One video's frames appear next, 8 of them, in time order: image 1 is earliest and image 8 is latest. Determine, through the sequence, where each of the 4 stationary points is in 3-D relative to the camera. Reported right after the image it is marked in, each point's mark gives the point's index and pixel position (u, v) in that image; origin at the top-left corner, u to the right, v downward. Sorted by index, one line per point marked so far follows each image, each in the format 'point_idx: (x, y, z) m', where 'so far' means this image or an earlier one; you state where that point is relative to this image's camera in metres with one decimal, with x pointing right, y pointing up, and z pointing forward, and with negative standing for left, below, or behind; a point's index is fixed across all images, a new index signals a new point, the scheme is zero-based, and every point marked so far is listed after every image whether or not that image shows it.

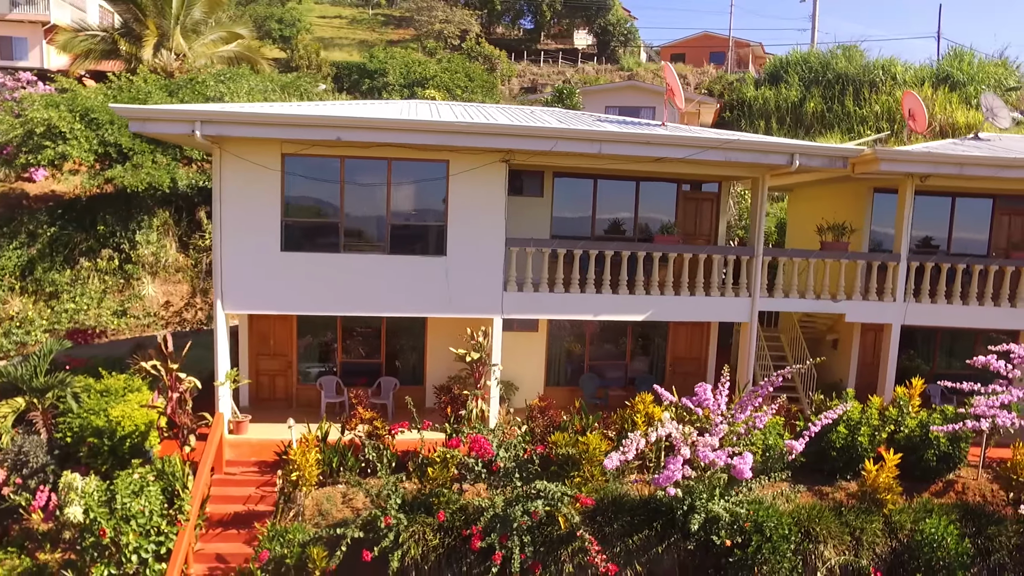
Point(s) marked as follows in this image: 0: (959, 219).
0: (+7.4, +1.2, +12.7) m
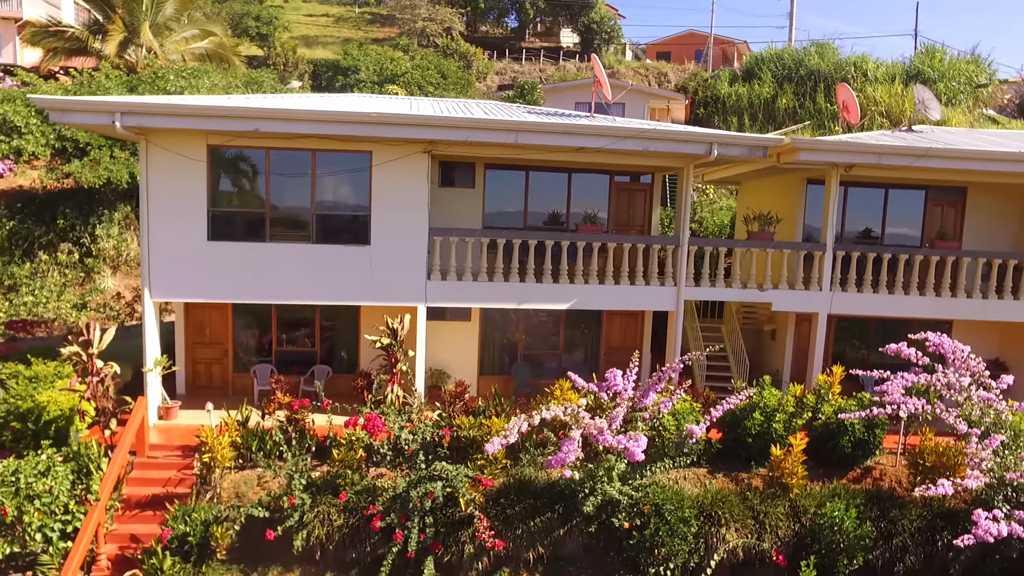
0: (+6.4, +1.3, +12.8) m
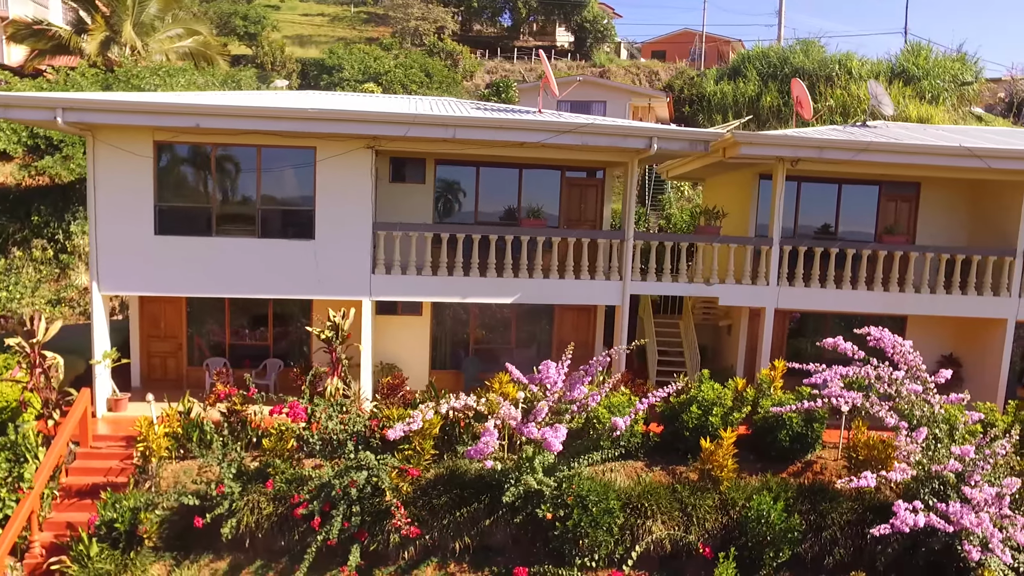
0: (+5.6, +1.4, +12.8) m
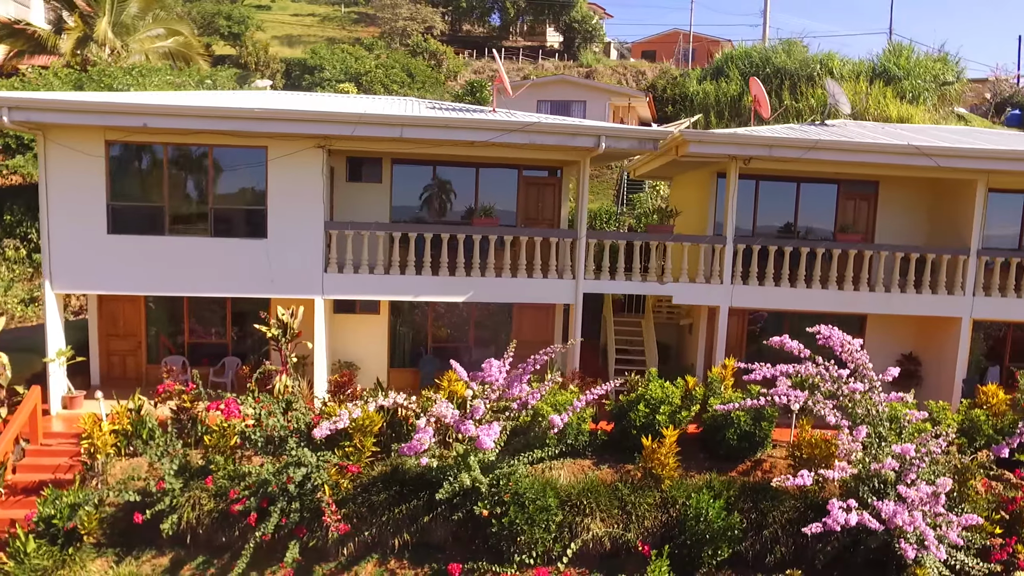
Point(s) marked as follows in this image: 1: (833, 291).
0: (+4.9, +1.4, +12.8) m
1: (+4.9, 0.0, +11.8) m
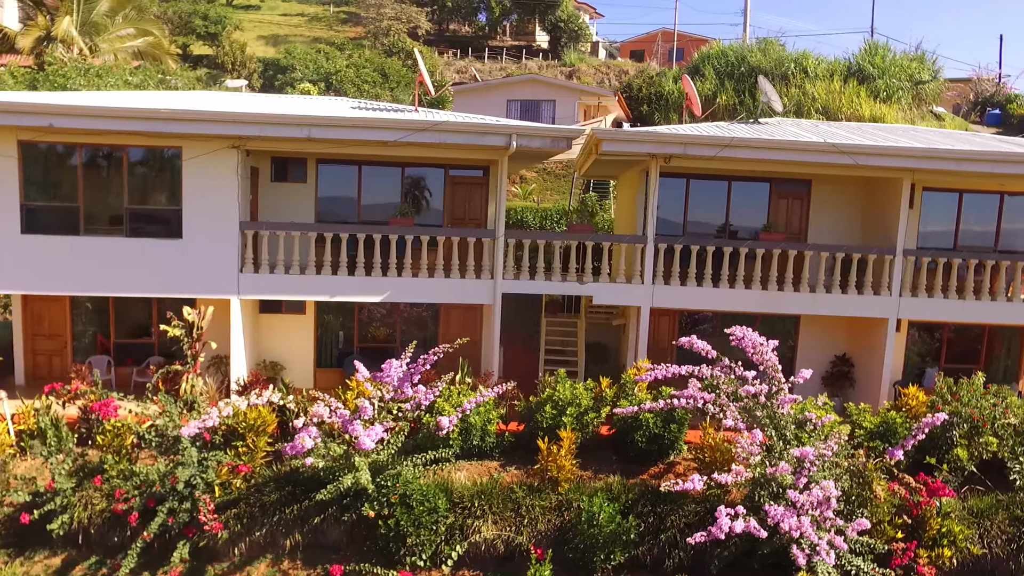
0: (+3.7, +1.4, +12.7) m
1: (+3.7, -0.1, +11.7) m
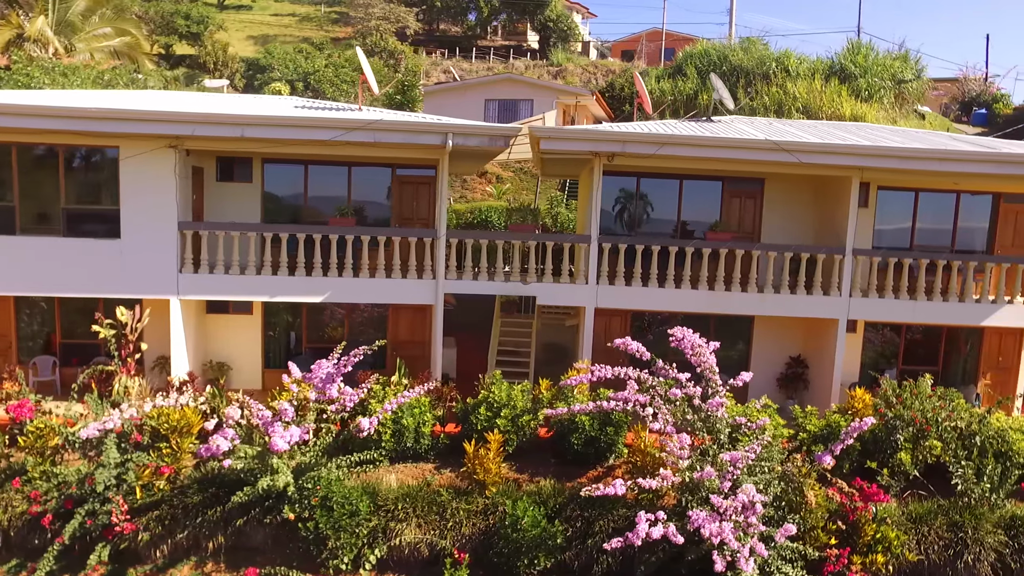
0: (+2.9, +1.4, +12.5) m
1: (+2.9, -0.1, +11.5) m
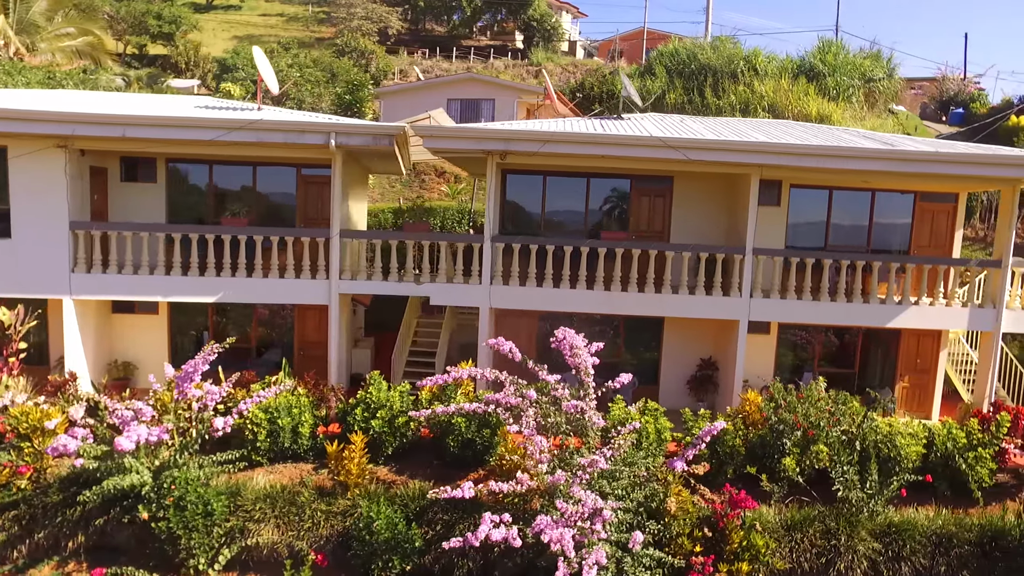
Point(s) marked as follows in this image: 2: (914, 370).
0: (+1.4, +1.4, +12.4) m
1: (+1.3, -0.1, +11.4) m
2: (+6.7, -1.4, +12.8) m
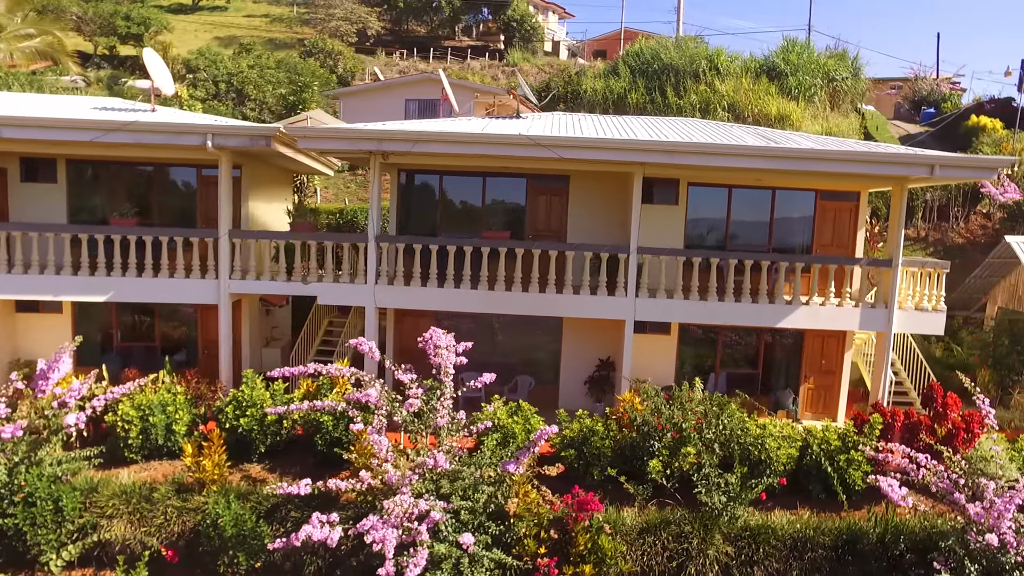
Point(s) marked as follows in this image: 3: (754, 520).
0: (-0.3, +1.4, +12.4) m
1: (-0.3, -0.1, +11.3) m
2: (+5.0, -1.4, +12.6) m
3: (+2.9, -2.7, +9.0) m
